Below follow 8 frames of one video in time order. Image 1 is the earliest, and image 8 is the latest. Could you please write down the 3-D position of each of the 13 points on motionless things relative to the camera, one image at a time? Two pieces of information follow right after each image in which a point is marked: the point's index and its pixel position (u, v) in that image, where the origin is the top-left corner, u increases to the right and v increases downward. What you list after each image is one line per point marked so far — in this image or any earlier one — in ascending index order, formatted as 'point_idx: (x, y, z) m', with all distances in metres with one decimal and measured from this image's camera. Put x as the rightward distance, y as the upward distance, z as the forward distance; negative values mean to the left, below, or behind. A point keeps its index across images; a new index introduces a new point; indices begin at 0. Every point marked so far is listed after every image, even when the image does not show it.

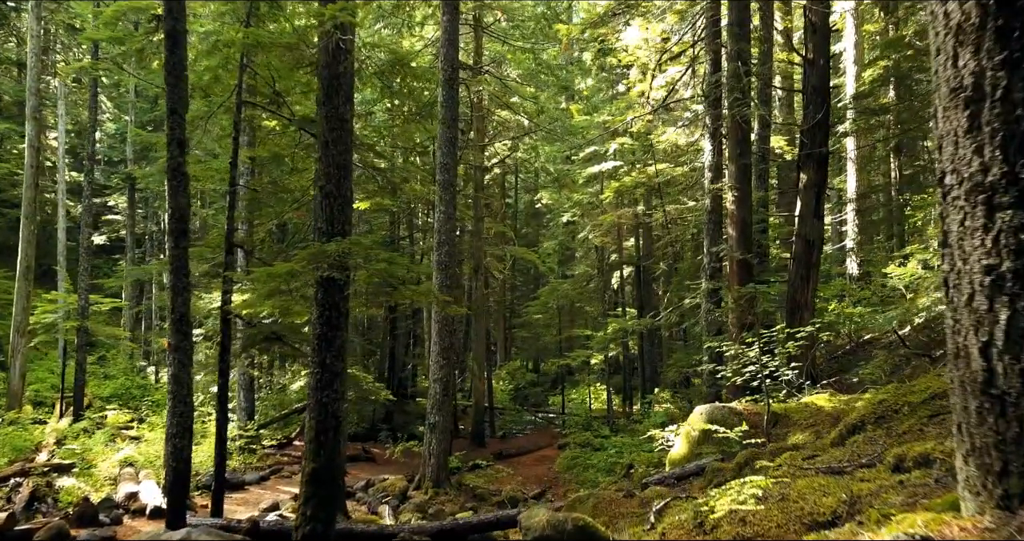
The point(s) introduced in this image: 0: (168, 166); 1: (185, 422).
0: (-3.5, +1.0, +7.3) m
1: (-3.2, -1.5, +7.2) m
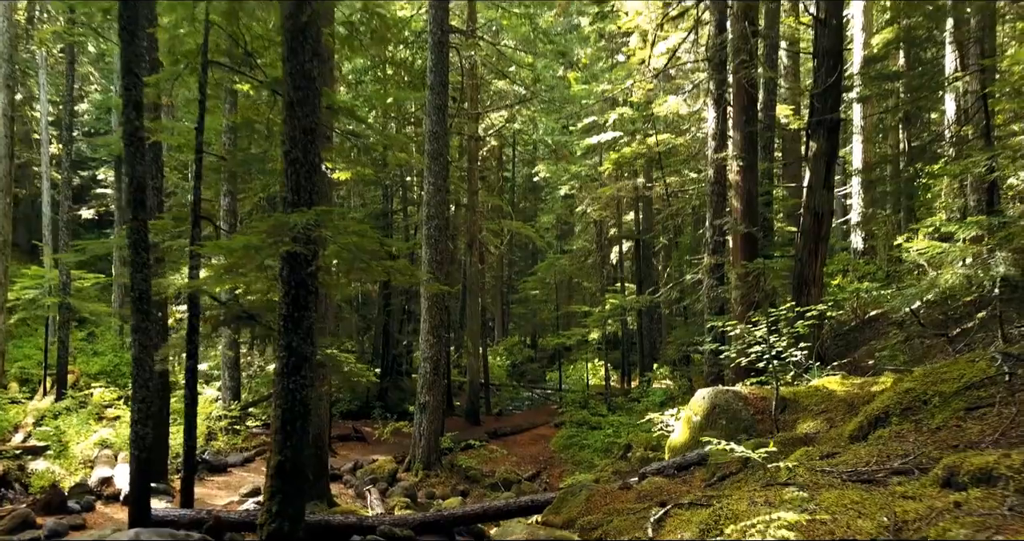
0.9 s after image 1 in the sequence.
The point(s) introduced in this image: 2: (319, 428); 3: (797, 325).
0: (-3.6, +1.3, +6.7) m
1: (-3.3, -1.3, +6.6) m
2: (-2.5, -2.1, +9.5) m
3: (+2.8, -0.6, +7.2) m
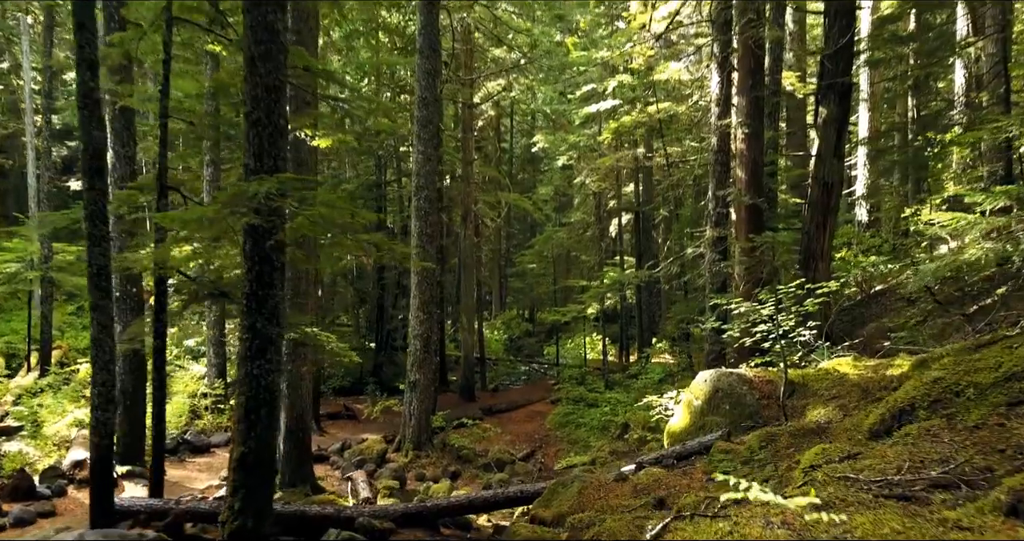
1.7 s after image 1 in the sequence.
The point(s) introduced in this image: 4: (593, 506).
0: (-3.7, +1.5, +6.1) m
1: (-3.4, -1.0, +6.2) m
2: (-2.6, -1.7, +9.1) m
3: (+2.7, -0.3, +6.7) m
4: (+0.6, -1.6, +5.1) m
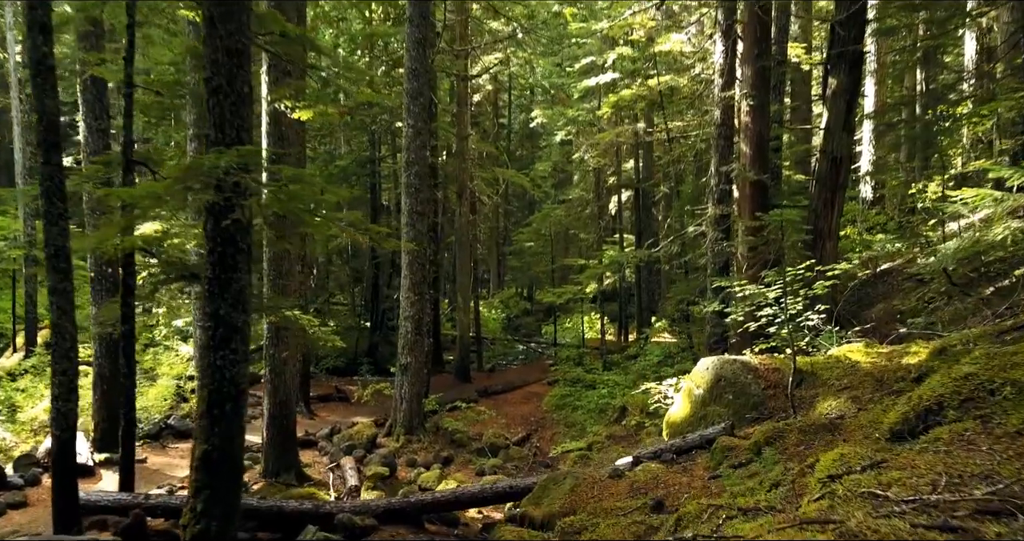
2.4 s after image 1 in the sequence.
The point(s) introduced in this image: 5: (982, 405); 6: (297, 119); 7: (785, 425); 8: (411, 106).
0: (-3.8, +1.6, +5.7) m
1: (-3.5, -0.9, +5.8) m
2: (-2.7, -1.5, +8.7) m
3: (+2.6, -0.1, +6.3) m
4: (+0.5, -1.5, +4.7) m
5: (+2.5, -0.7, +4.0) m
6: (-2.6, +1.8, +8.7) m
7: (+1.8, -1.0, +4.8) m
8: (-1.6, +2.5, +11.2) m
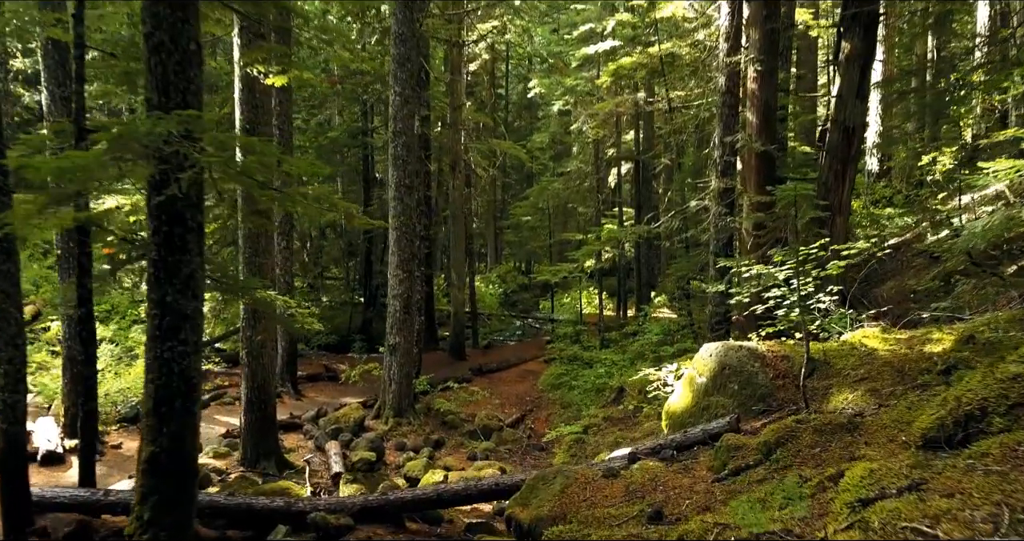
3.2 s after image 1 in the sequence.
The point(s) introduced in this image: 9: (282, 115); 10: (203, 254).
0: (-3.9, +1.8, +5.1) m
1: (-3.6, -0.7, +5.3) m
2: (-2.8, -1.2, +8.2) m
3: (+2.5, 0.0, +5.8) m
4: (+0.4, -1.4, +4.3) m
5: (+2.4, -0.6, +3.5) m
6: (-2.7, +2.1, +8.1) m
7: (+1.7, -0.9, +4.4) m
8: (-1.7, +2.9, +10.6) m
9: (-4.0, +2.7, +12.5) m
10: (-1.8, +0.1, +4.3) m
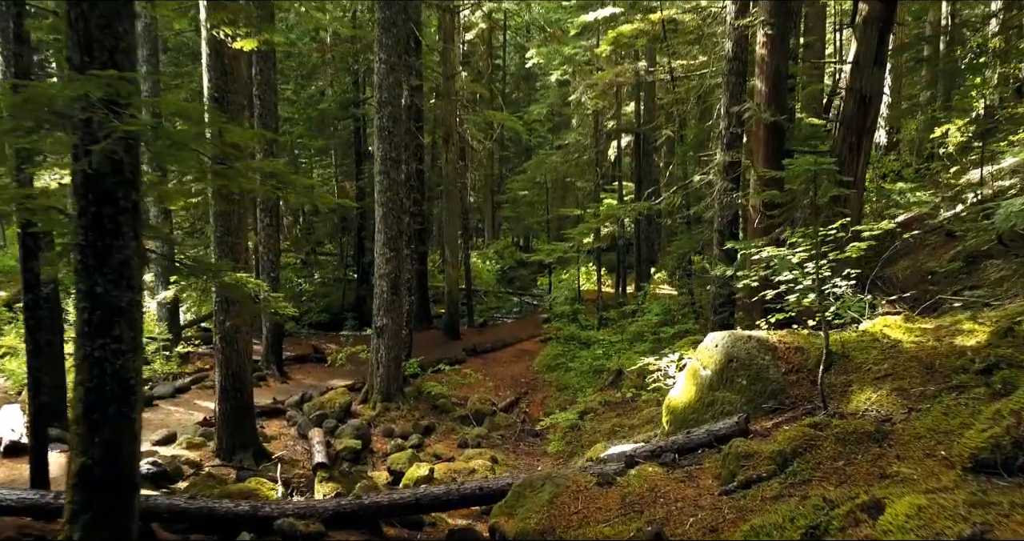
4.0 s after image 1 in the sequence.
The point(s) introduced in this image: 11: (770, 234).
0: (-4.0, +1.9, +4.5) m
1: (-3.7, -0.6, +4.8) m
2: (-2.9, -1.0, +7.7) m
3: (+2.4, +0.1, +5.2) m
4: (+0.3, -1.3, +3.8) m
5: (+2.3, -0.6, +3.0) m
6: (-2.8, +2.3, +7.5) m
7: (+1.6, -0.8, +3.9) m
8: (-1.8, +3.2, +10.0) m
9: (-4.1, +3.0, +11.9) m
10: (-1.9, +0.2, +3.7) m
11: (+3.0, +0.4, +8.4) m
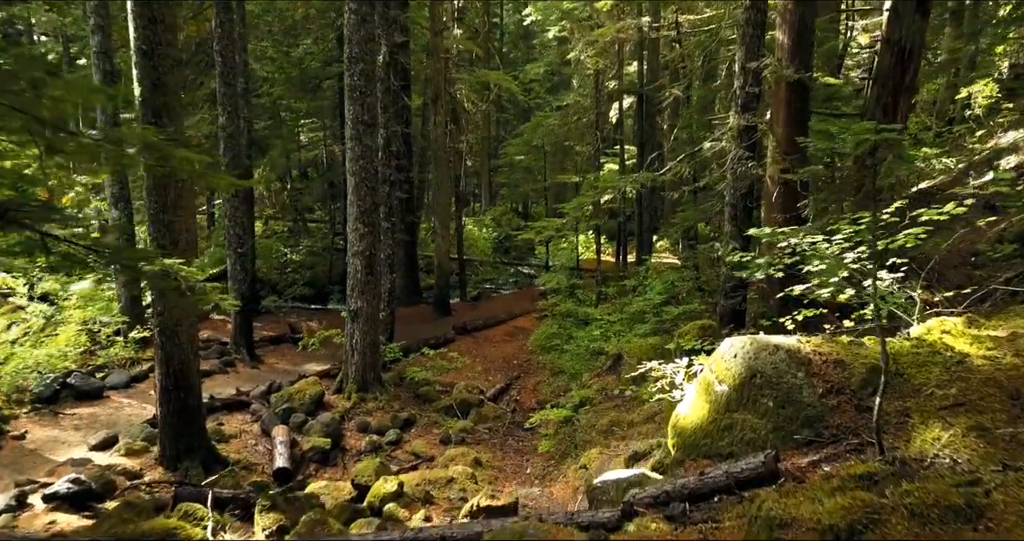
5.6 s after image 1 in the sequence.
0: (-4.1, +1.9, +3.4) m
1: (-3.9, -0.6, +3.8) m
2: (-3.0, -0.9, +6.8) m
3: (+2.3, +0.2, +4.2) m
4: (+0.1, -1.4, +2.9) m
5: (+2.2, -0.7, +2.0) m
6: (-2.9, +2.4, +6.3) m
7: (+1.5, -0.9, +2.9) m
8: (-1.9, +3.5, +8.8) m
9: (-4.2, +3.4, +10.7) m
10: (-2.1, +0.1, +2.7) m
11: (+2.8, +0.6, +7.4) m
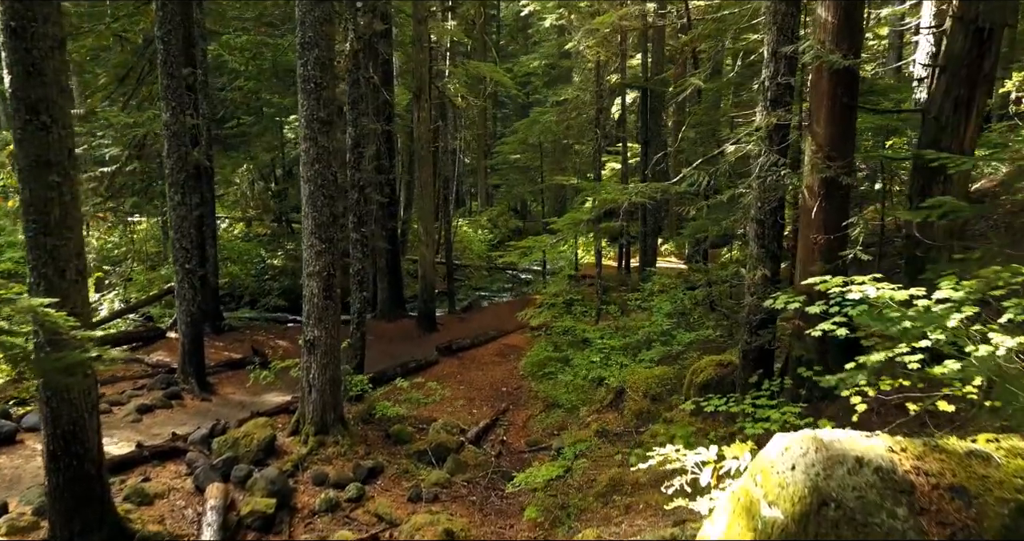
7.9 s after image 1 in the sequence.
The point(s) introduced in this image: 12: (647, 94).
0: (-4.3, +1.6, +2.0) m
1: (-4.1, -0.9, +2.5) m
2: (-3.2, -1.1, +5.4) m
3: (+2.1, -0.1, +2.8) m
4: (-0.1, -1.7, +1.5) m
5: (+2.0, -1.0, +0.6) m
6: (-3.1, +2.1, +5.0) m
7: (+1.3, -1.2, +1.5) m
8: (-2.1, +3.2, +7.4) m
9: (-4.4, +3.2, +9.4) m
10: (-2.3, -0.2, +1.3) m
11: (+2.7, +0.3, +6.0) m
12: (+2.9, +3.8, +15.6) m
